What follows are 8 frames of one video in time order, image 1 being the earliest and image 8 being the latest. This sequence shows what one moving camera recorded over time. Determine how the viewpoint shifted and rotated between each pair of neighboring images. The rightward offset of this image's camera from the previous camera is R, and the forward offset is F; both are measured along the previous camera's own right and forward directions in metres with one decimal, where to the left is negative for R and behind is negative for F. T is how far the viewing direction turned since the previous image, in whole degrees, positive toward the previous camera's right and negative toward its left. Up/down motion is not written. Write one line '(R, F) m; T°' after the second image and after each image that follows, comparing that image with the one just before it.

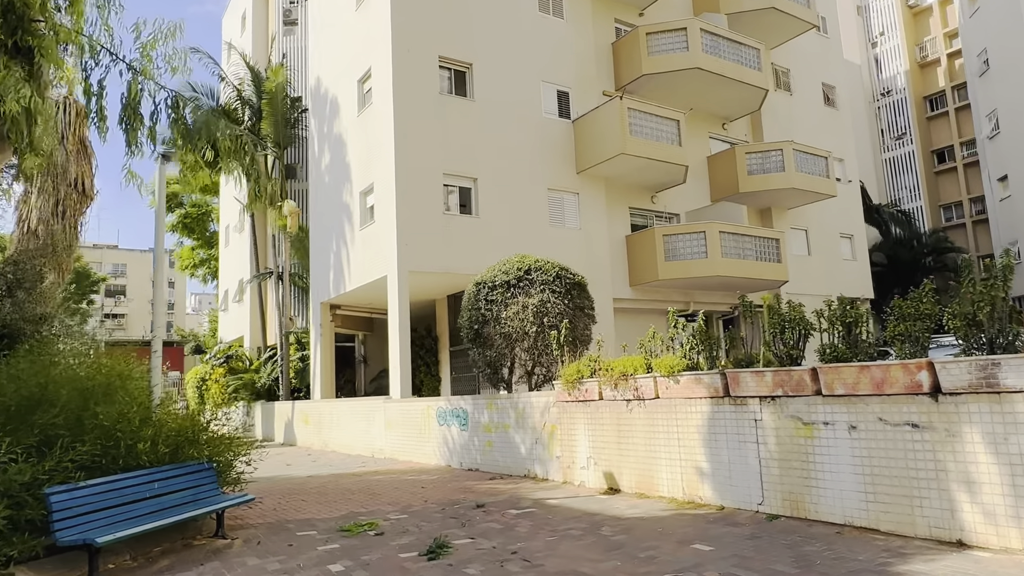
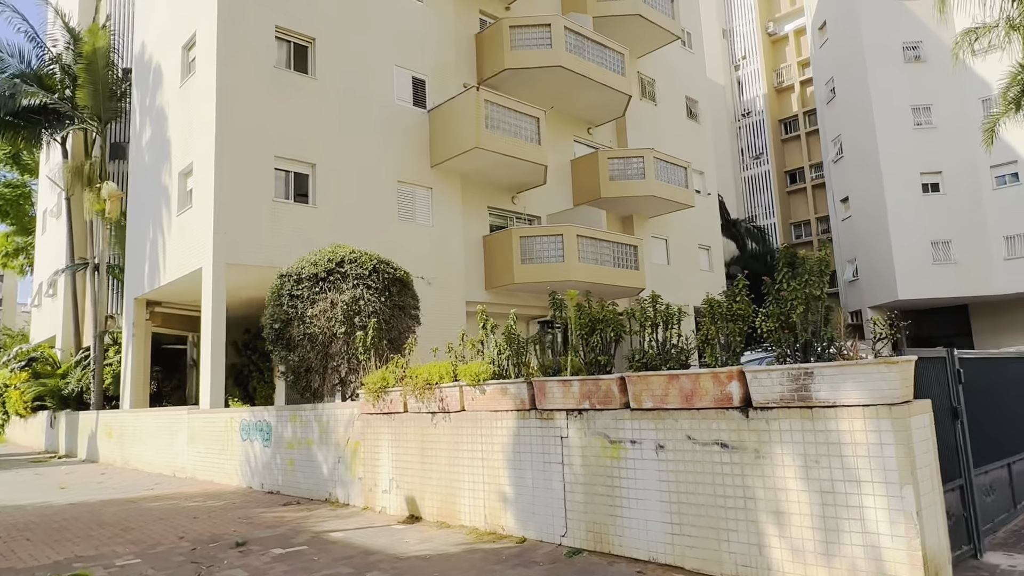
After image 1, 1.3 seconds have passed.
(+1.0, +1.1) m; +10°
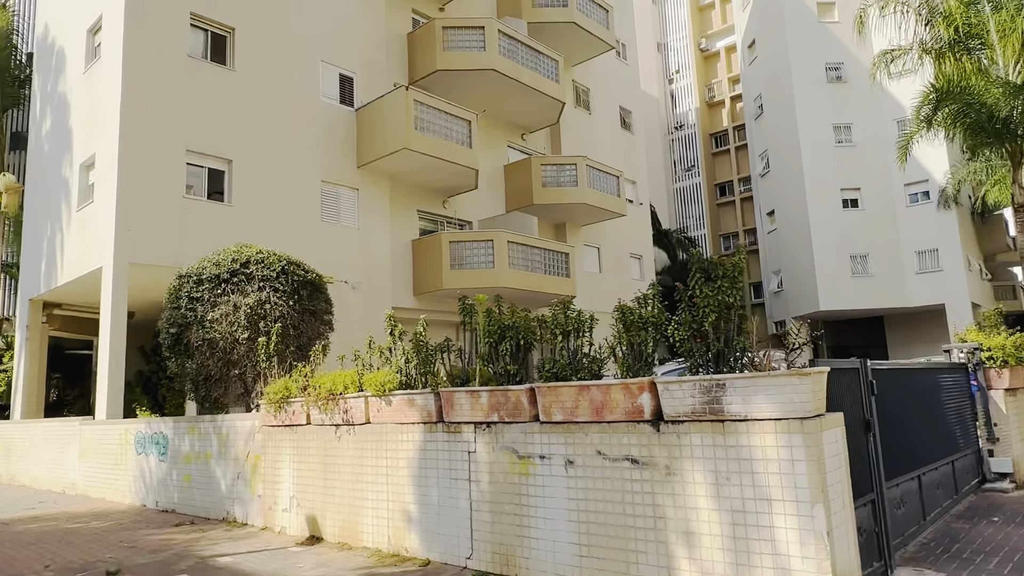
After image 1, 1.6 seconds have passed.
(+0.3, +0.3) m; +5°
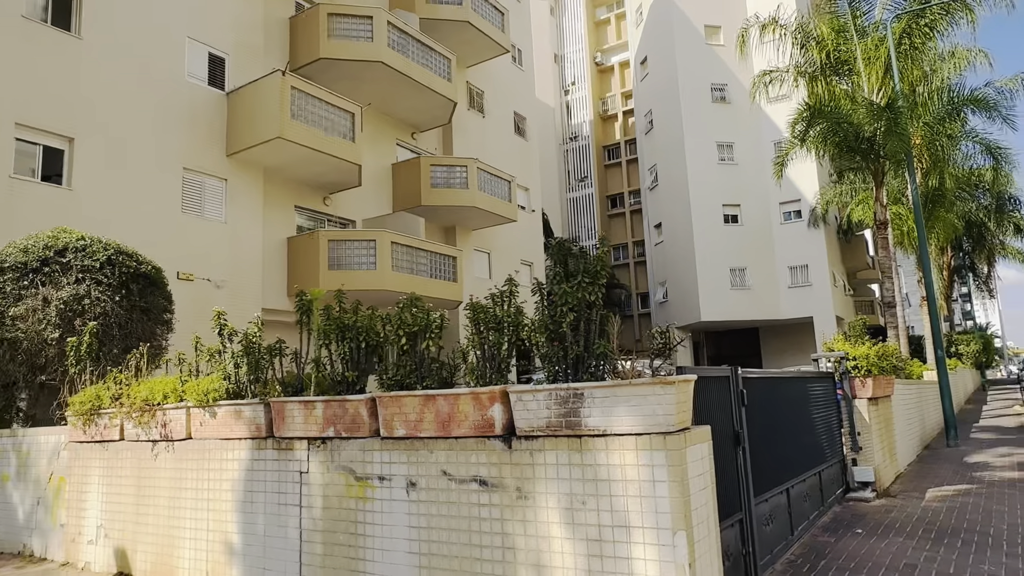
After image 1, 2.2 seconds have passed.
(+0.3, +0.6) m; +9°
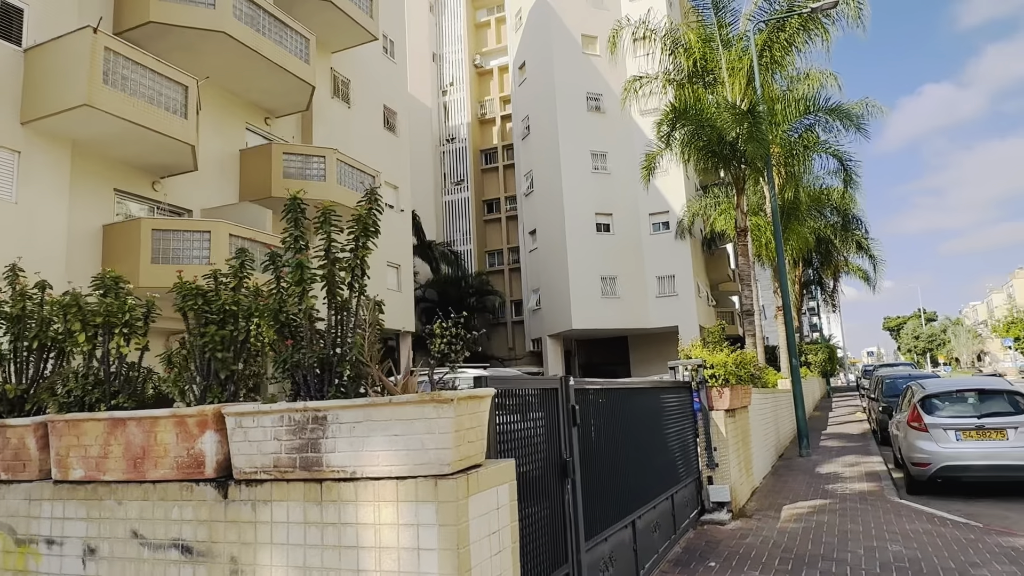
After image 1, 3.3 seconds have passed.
(+0.6, +1.0) m; +10°
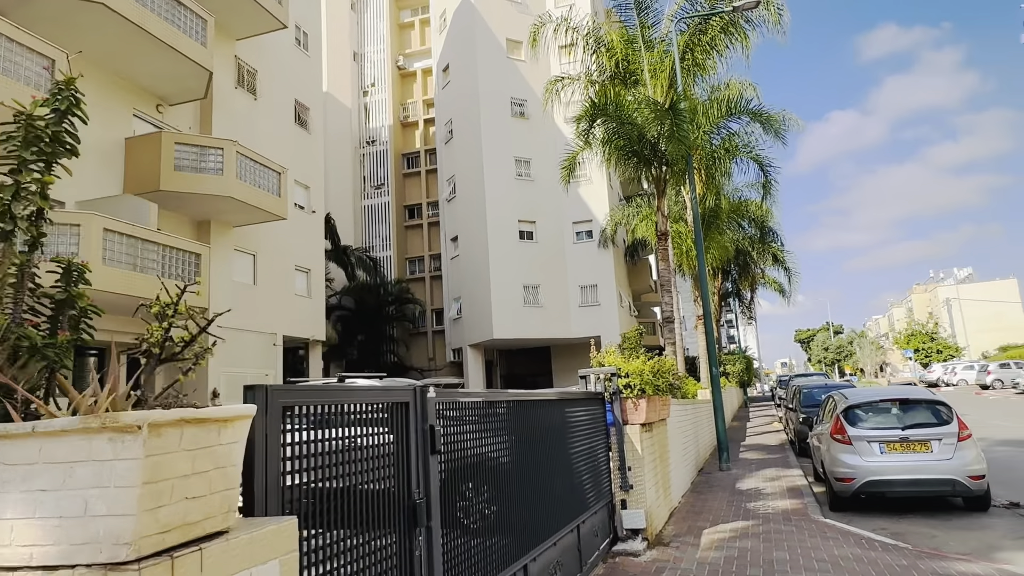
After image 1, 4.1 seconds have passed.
(+0.3, +0.9) m; +6°
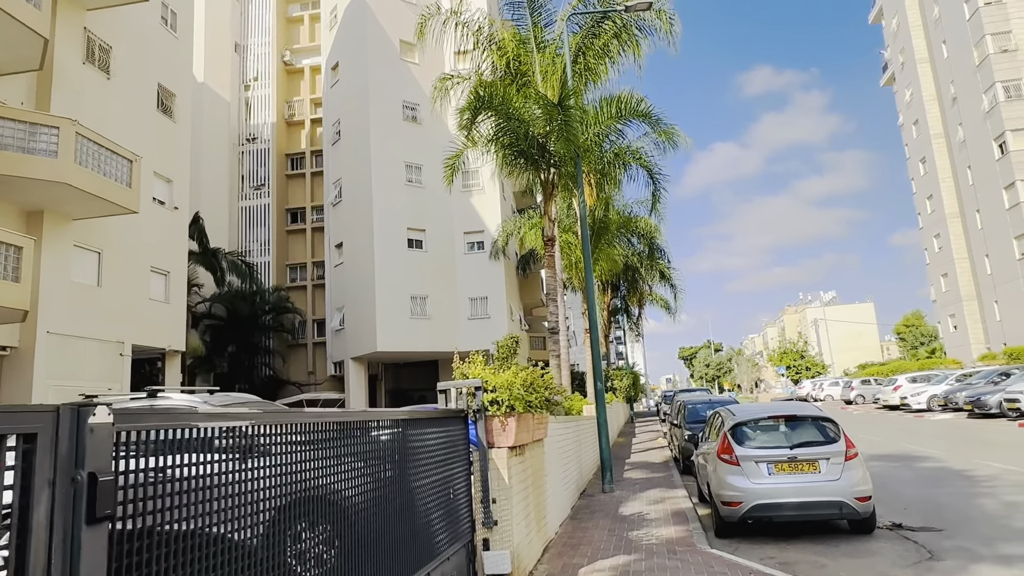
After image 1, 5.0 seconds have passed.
(+0.4, +1.0) m; +9°
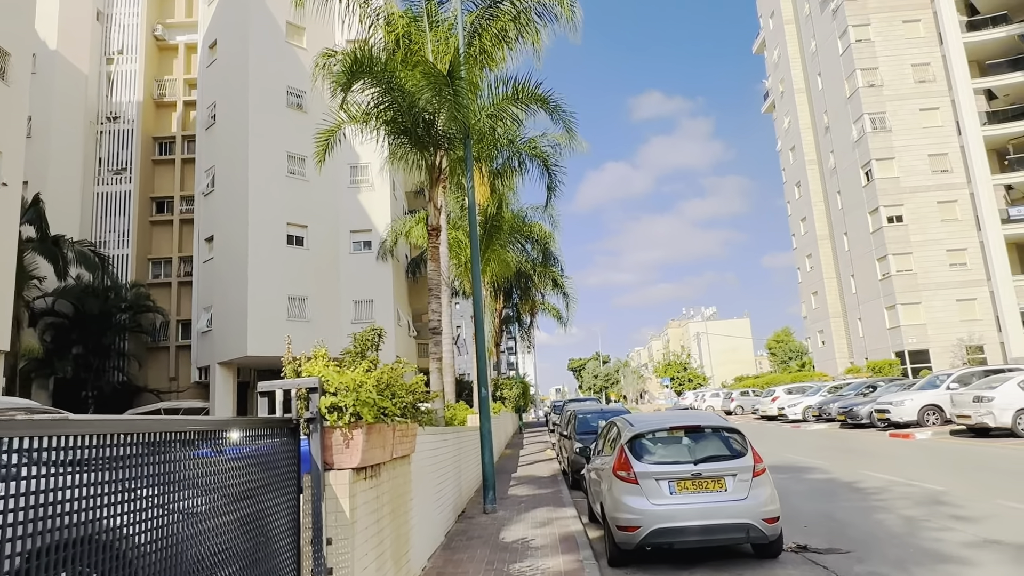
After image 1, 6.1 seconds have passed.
(+0.2, +1.1) m; +9°
